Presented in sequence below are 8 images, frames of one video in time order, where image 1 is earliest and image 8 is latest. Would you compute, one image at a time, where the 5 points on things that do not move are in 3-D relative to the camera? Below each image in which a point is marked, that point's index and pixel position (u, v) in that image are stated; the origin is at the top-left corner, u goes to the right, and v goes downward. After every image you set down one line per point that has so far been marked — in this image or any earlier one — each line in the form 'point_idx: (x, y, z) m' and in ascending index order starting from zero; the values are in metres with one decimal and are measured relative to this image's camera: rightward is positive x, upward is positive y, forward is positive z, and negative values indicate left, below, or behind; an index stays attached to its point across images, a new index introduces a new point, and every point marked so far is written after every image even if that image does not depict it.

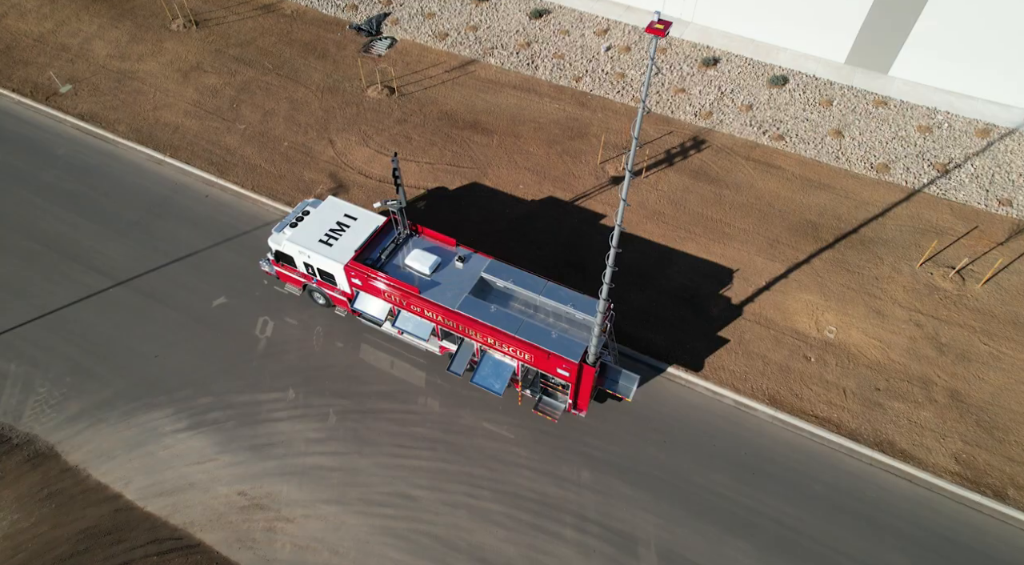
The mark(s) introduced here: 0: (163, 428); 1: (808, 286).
0: (-9.1, -3.8, +16.4) m
1: (+8.6, -0.1, +18.3) m
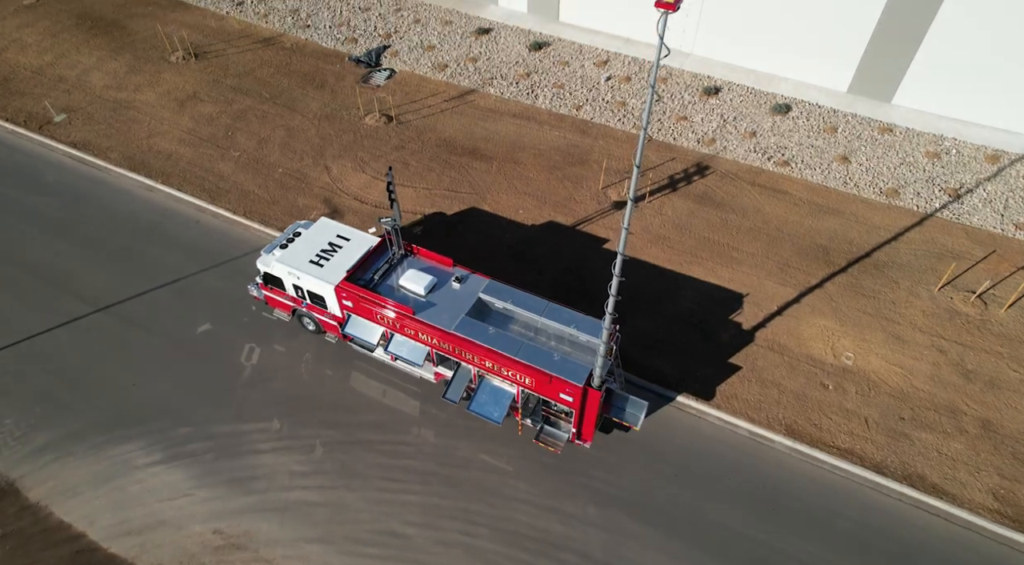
0: (-9.1, -4.3, +15.3) m
1: (+8.6, -0.8, +17.4) m
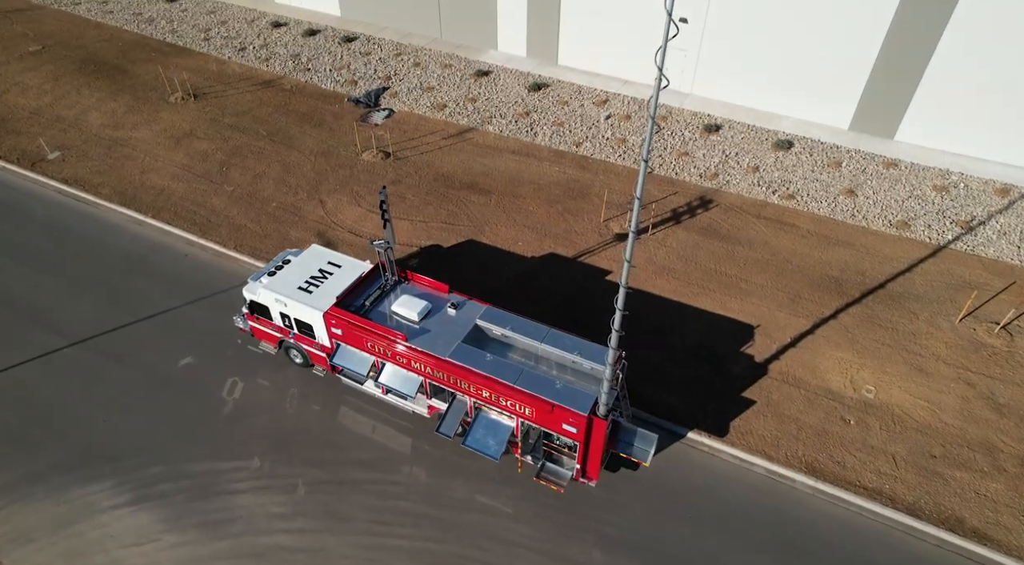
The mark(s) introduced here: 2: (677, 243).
0: (-9.2, -4.9, +14.0) m
1: (+8.6, -1.6, +16.5) m
2: (+5.1, +1.2, +19.4) m
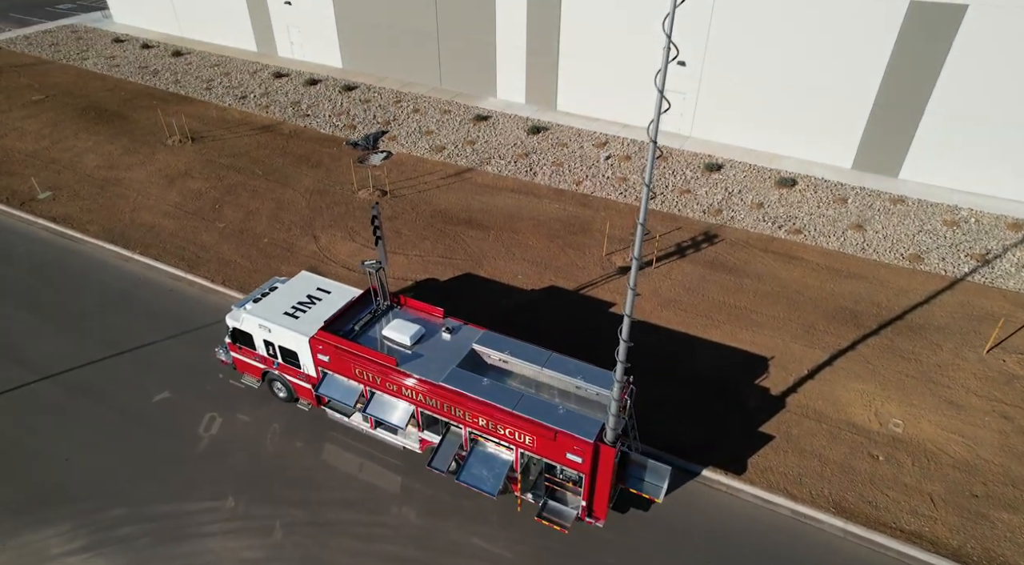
0: (-9.2, -5.3, +12.6) m
1: (+8.6, -2.2, +15.5) m
2: (+5.1, +0.2, +18.6) m
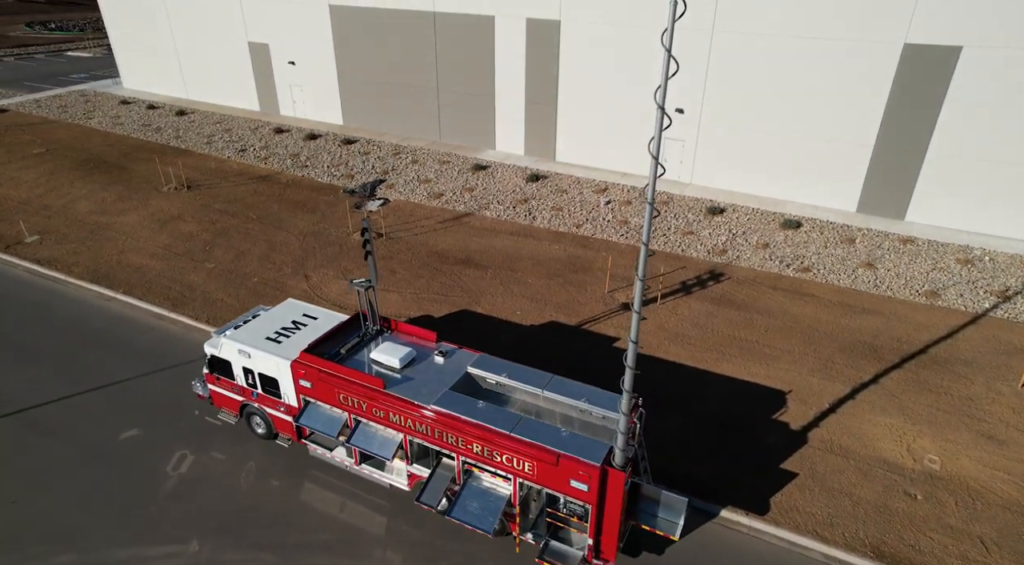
0: (-9.2, -5.5, +11.1) m
1: (+8.5, -2.9, +14.3) m
2: (+5.0, -0.8, +17.7) m
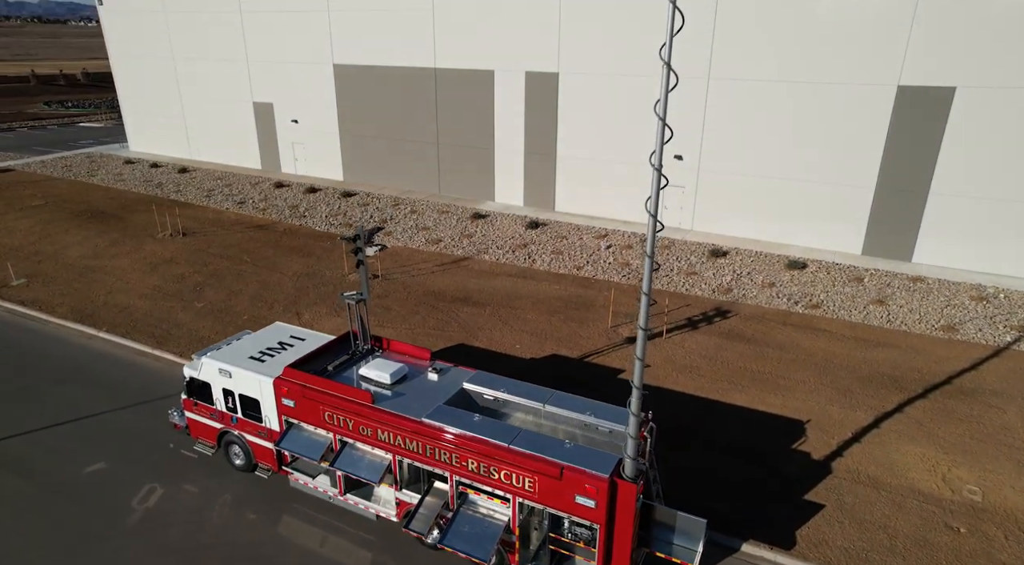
0: (-9.2, -5.5, +9.7) m
1: (+8.5, -3.3, +13.3) m
2: (+5.0, -1.7, +16.9) m
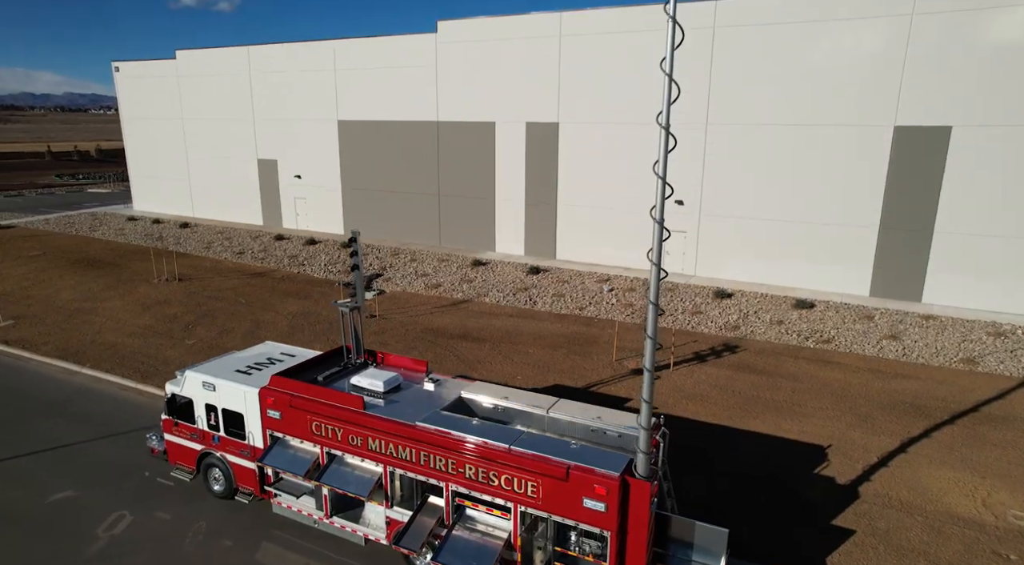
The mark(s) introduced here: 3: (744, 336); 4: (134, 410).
0: (-9.2, -5.3, +8.5) m
1: (+8.5, -3.5, +12.4) m
2: (+5.0, -2.4, +16.2) m
3: (+7.1, -1.6, +19.1) m
4: (-9.6, -3.2, +15.9) m
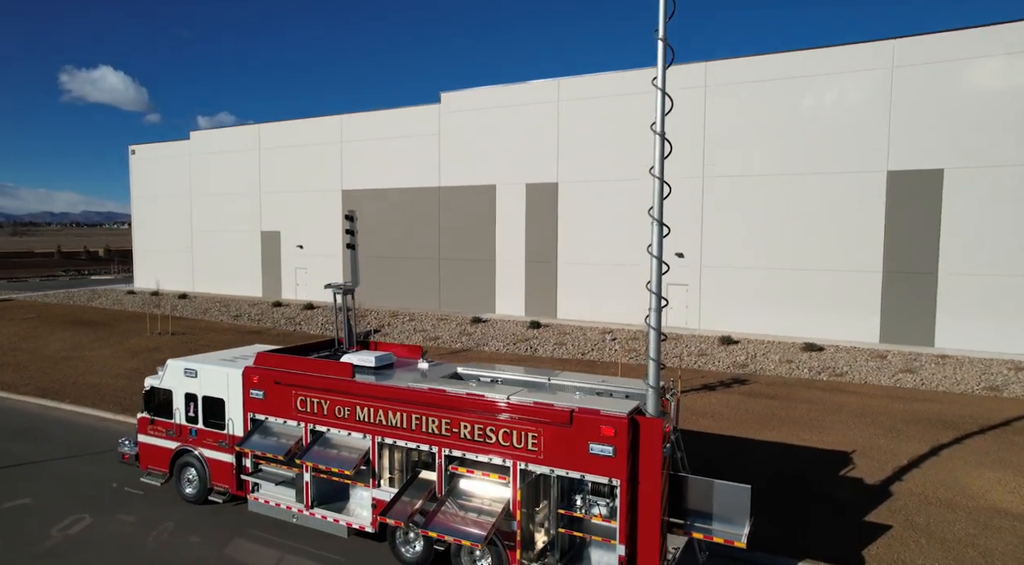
0: (-9.2, -4.4, +7.3) m
1: (+8.5, -3.3, +11.4) m
2: (+5.0, -2.9, +15.3) m
3: (+7.1, -2.6, +18.4) m
4: (-9.6, -3.6, +14.9) m
